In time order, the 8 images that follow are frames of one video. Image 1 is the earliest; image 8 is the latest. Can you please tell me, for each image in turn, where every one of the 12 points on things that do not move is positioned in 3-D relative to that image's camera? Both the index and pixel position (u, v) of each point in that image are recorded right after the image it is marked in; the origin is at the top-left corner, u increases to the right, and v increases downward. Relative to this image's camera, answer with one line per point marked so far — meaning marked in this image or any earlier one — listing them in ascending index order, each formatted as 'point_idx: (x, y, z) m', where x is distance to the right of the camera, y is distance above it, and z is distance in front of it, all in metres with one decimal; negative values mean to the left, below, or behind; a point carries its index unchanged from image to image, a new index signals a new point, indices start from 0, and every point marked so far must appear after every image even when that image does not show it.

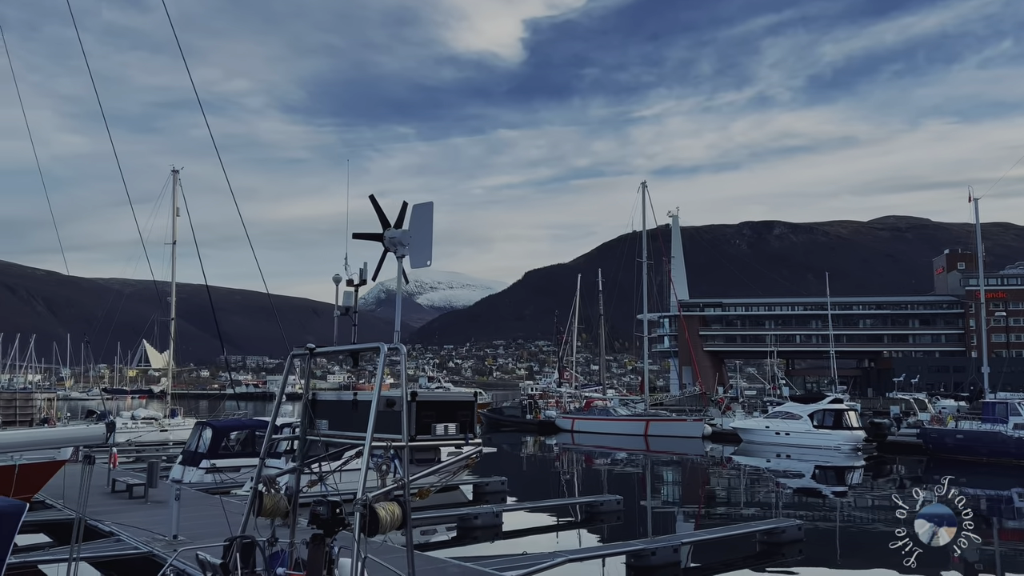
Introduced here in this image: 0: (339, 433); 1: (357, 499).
0: (-1.3, -1.0, +5.9) m
1: (-0.9, -1.2, +4.9) m
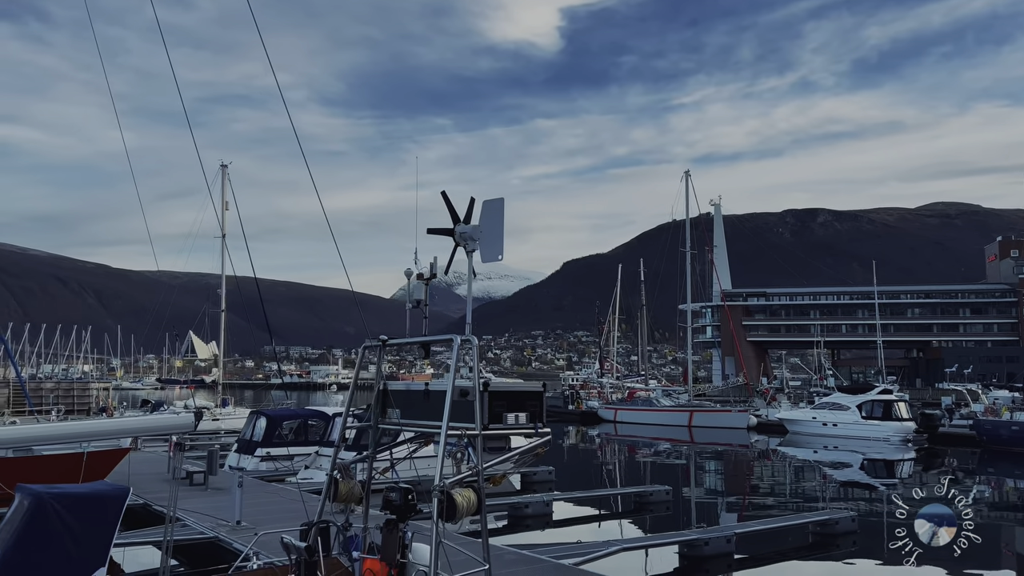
0: (-0.8, -1.0, +6.1) m
1: (-0.5, -1.2, +5.1) m
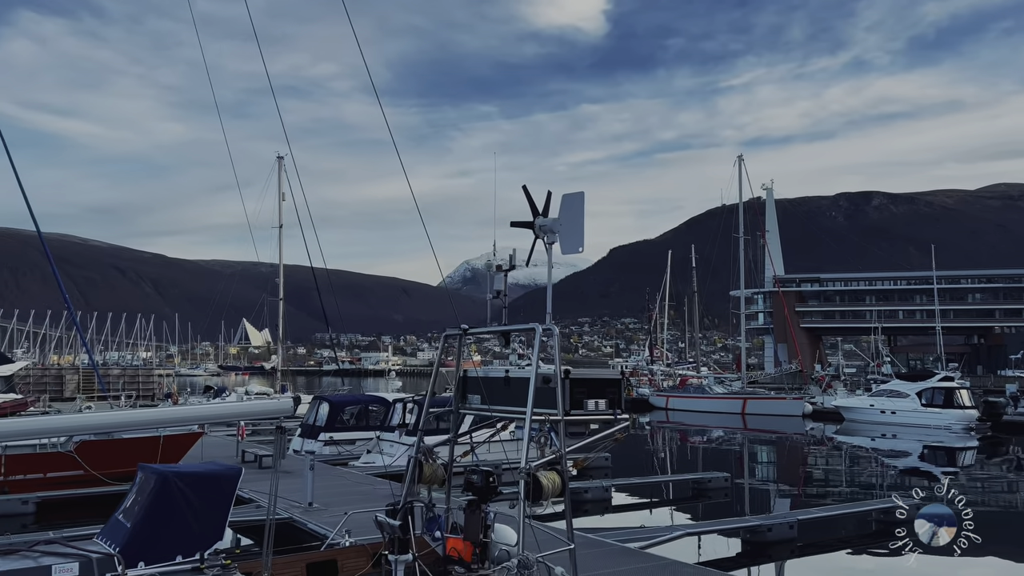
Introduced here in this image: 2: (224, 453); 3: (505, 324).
0: (-0.2, -0.9, +6.3) m
1: (0.0, -1.2, +5.3) m
2: (-6.9, -3.9, +19.5) m
3: (-0.1, -0.3, +6.7) m
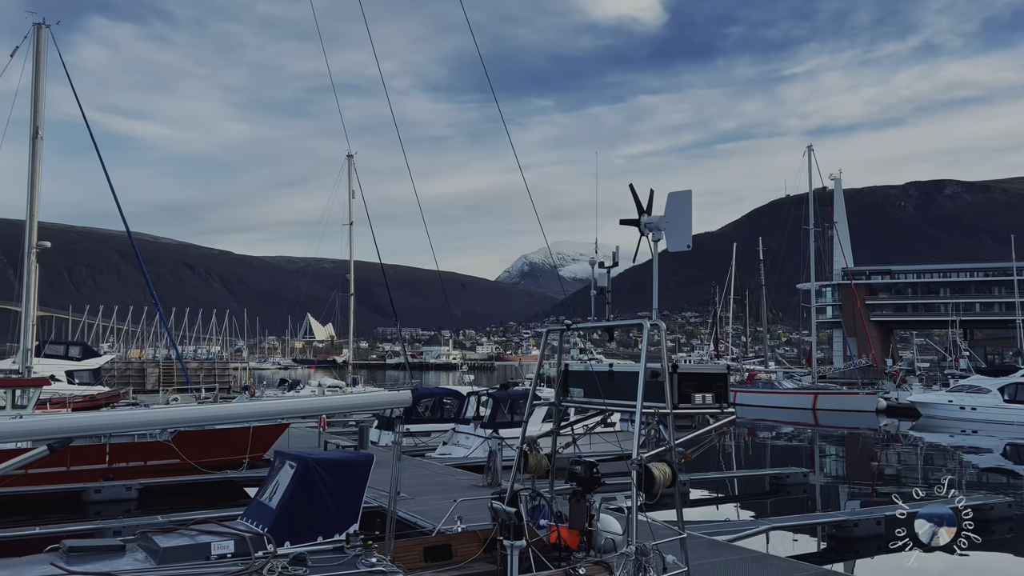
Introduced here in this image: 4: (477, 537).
0: (+0.7, -0.9, +6.6) m
1: (+0.8, -1.1, +5.5) m
2: (-5.1, -3.8, +20.2) m
3: (+0.8, -0.3, +6.9) m
4: (-0.3, -2.0, +6.5) m
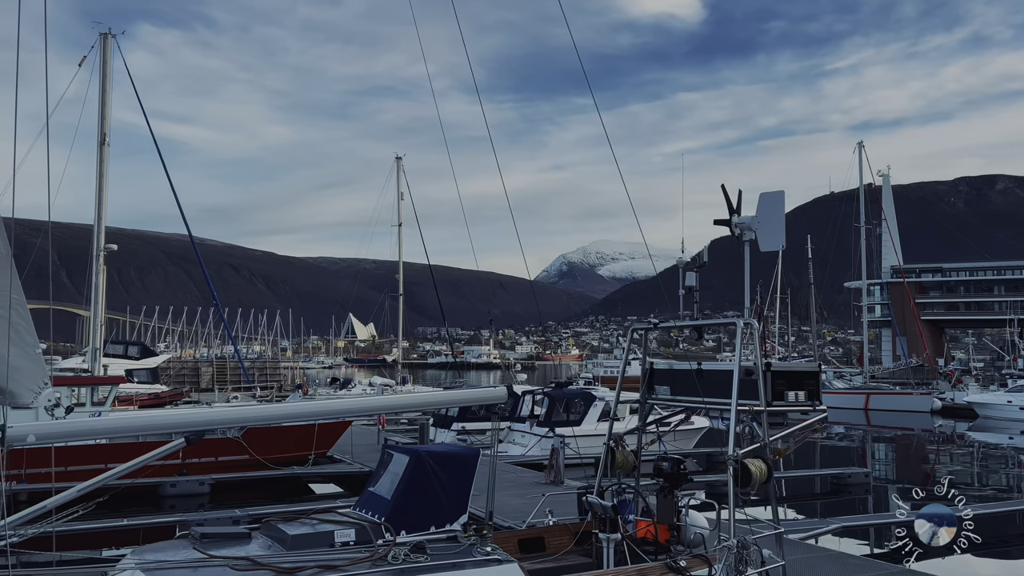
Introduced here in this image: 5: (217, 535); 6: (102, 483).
0: (+1.4, -0.9, +6.7) m
1: (+1.5, -1.1, +5.6) m
2: (-3.7, -3.8, +20.6) m
3: (+1.5, -0.3, +7.1) m
4: (+0.5, -2.0, +6.7) m
5: (-1.8, -1.6, +5.2) m
6: (-2.4, -1.1, +4.7) m
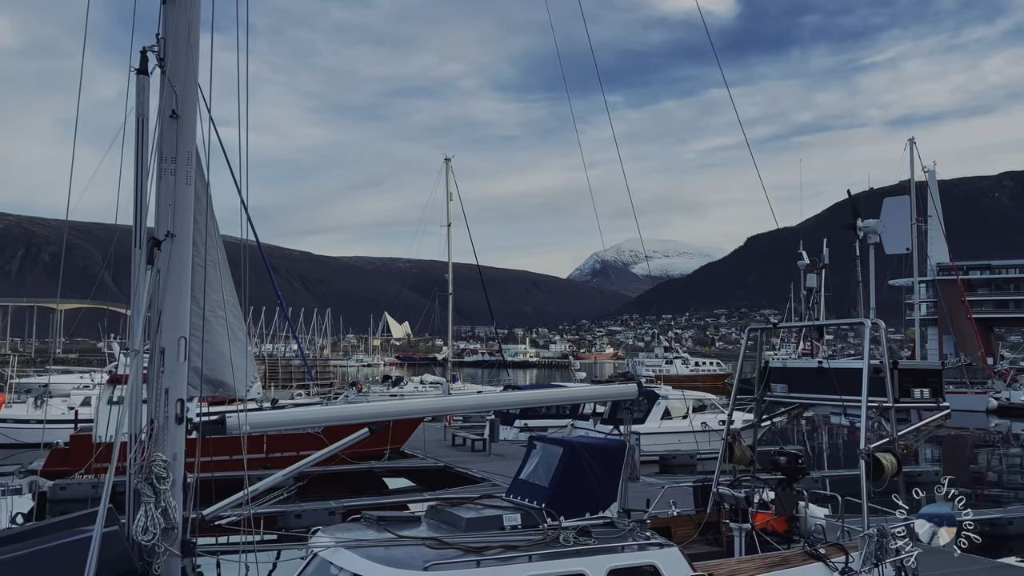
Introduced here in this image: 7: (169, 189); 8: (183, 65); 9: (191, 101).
0: (+2.5, -0.9, +7.0) m
1: (+2.5, -1.2, +5.9) m
2: (-2.0, -3.8, +21.1) m
3: (+2.7, -0.3, +7.4) m
4: (+1.6, -2.0, +7.1) m
5: (-0.8, -1.6, +5.6) m
6: (-1.4, -1.2, +5.2) m
7: (-1.9, +0.6, +4.6) m
8: (-1.9, +1.3, +4.7) m
9: (-1.8, +1.1, +4.7) m
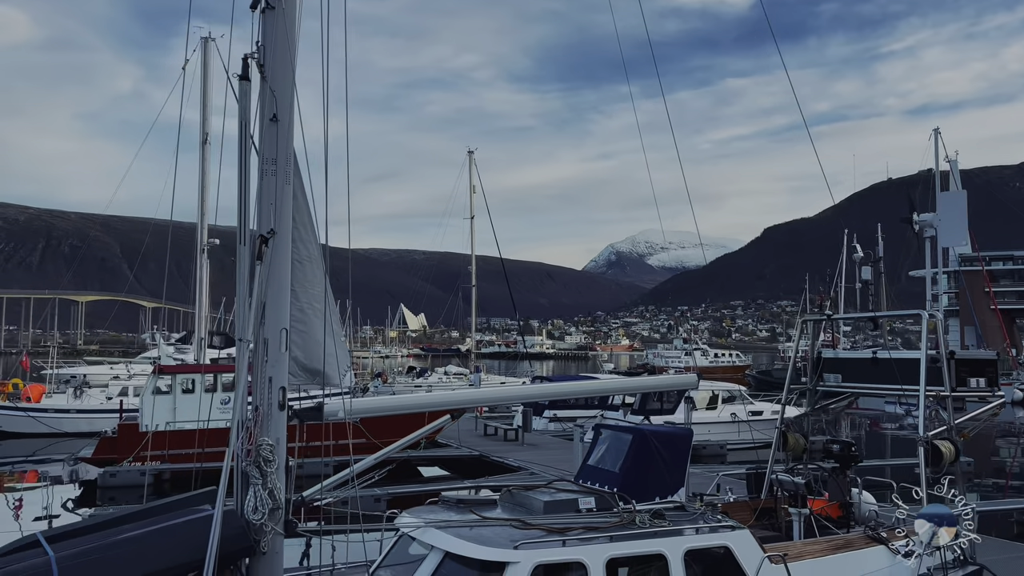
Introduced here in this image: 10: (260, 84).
0: (+3.0, -0.8, +7.2) m
1: (+3.1, -1.1, +6.1) m
2: (-1.2, -3.6, +21.4) m
3: (+3.2, -0.2, +7.5) m
4: (+2.1, -2.0, +7.3) m
5: (-0.3, -1.5, +5.9) m
6: (-0.8, -1.1, +5.4) m
7: (-1.4, +0.6, +4.9) m
8: (-1.4, +1.3, +4.9) m
9: (-1.3, +1.1, +5.0) m
10: (-1.5, +1.2, +4.9) m
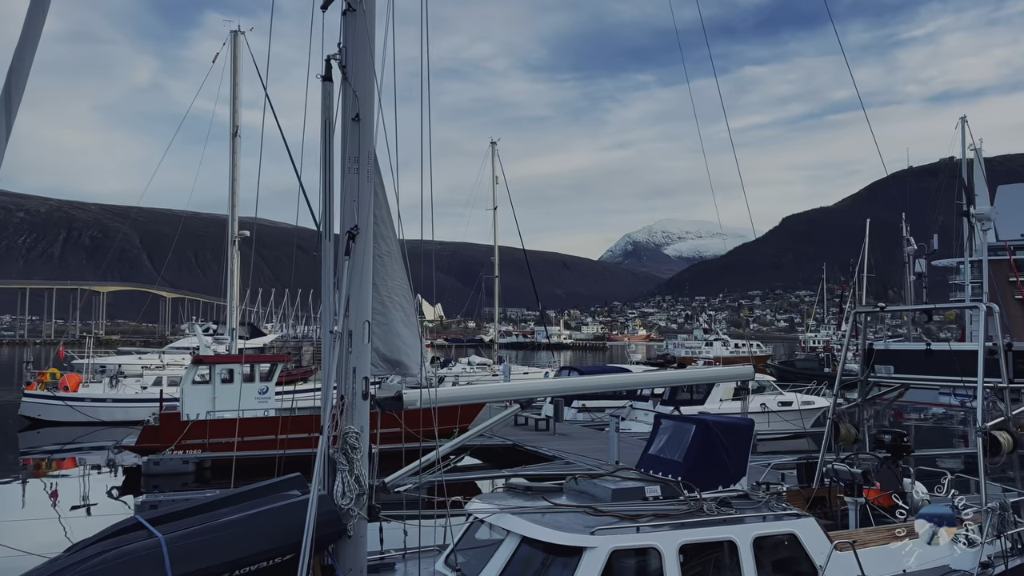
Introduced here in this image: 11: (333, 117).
0: (+3.6, -0.8, +7.3) m
1: (+3.6, -1.0, +6.2) m
2: (-0.4, -3.4, +21.6) m
3: (+3.7, -0.1, +7.6) m
4: (+2.6, -1.9, +7.4) m
5: (+0.2, -1.5, +6.0) m
6: (-0.4, -1.1, +5.6) m
7: (-1.0, +0.6, +5.0) m
8: (-0.9, +1.3, +5.1) m
9: (-0.9, +1.2, +5.1) m
10: (-1.1, +1.3, +5.1) m
11: (-1.1, +1.1, +5.1) m
